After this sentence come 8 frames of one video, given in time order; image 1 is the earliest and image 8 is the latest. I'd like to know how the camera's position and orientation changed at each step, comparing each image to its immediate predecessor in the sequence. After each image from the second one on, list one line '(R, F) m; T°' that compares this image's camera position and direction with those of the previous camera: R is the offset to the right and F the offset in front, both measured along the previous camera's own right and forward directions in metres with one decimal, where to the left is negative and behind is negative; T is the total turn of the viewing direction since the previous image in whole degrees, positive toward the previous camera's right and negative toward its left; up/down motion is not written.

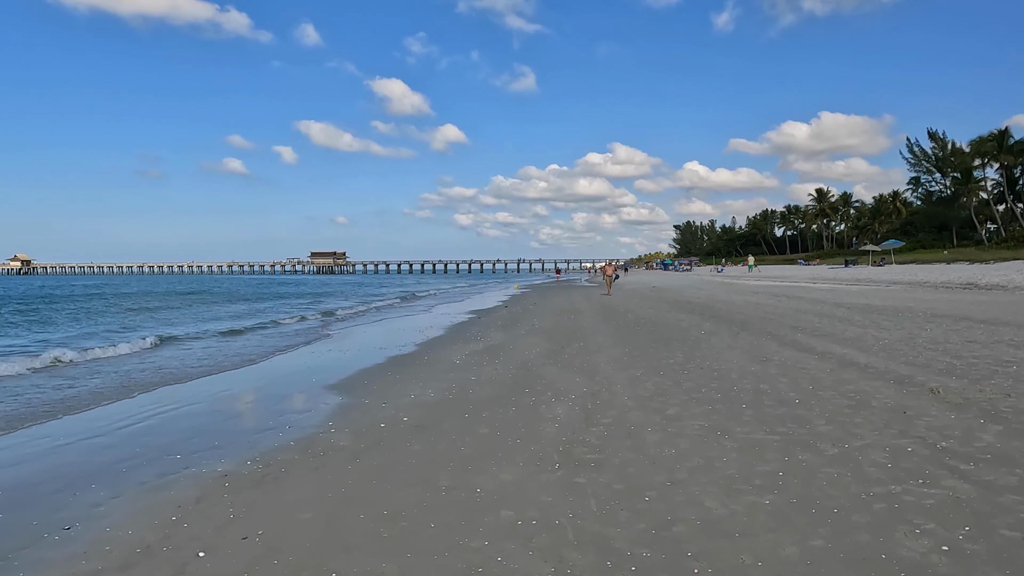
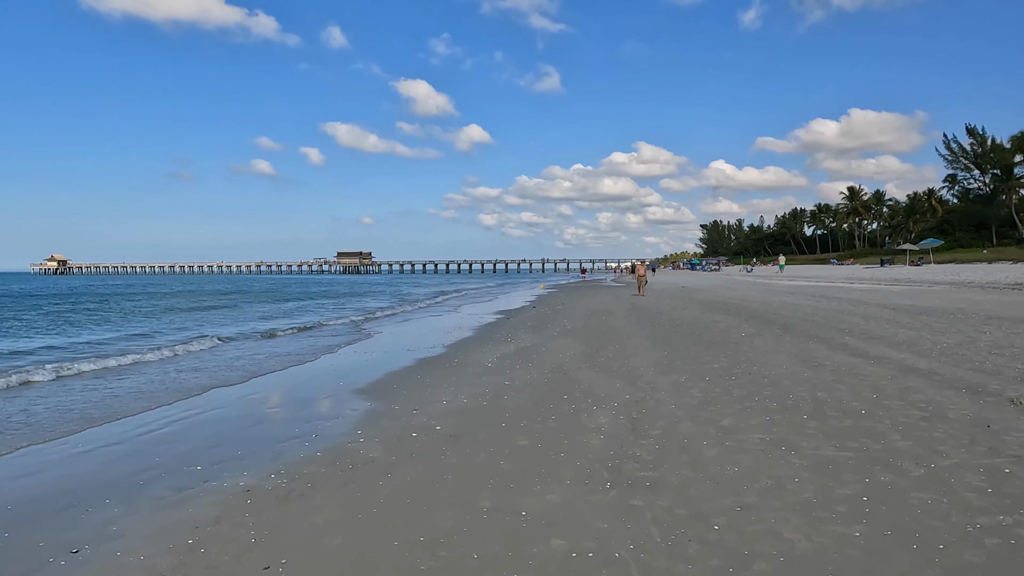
(-0.1, +0.4) m; -2°
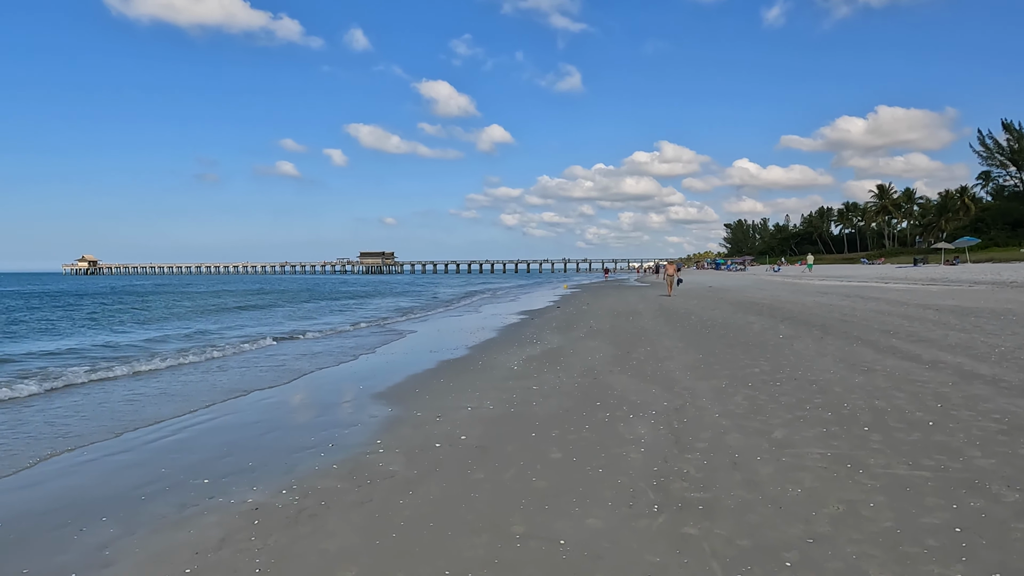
(-0.1, +0.4) m; -2°
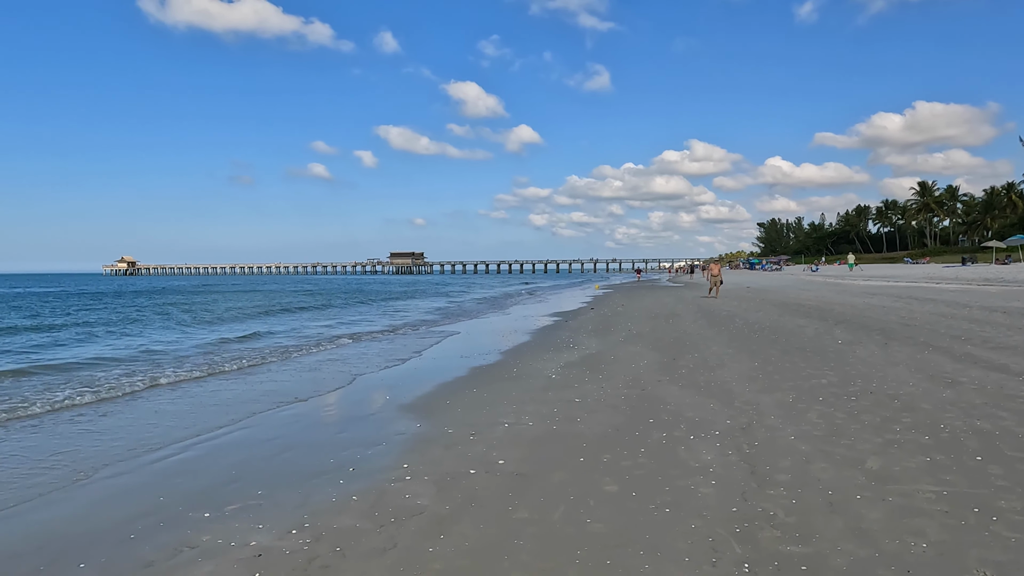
(-0.1, +0.7) m; -2°
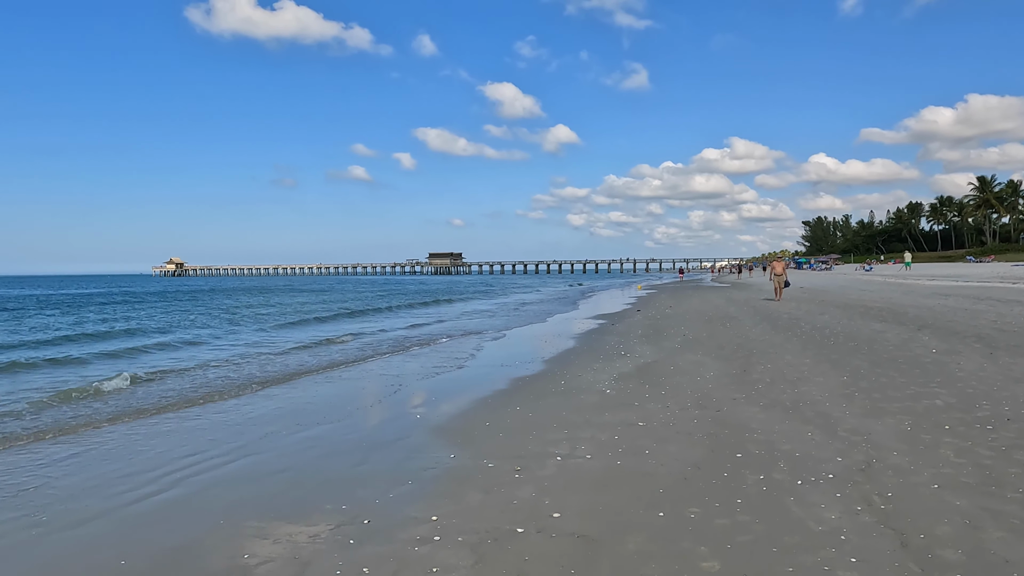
(-0.1, +1.1) m; -3°
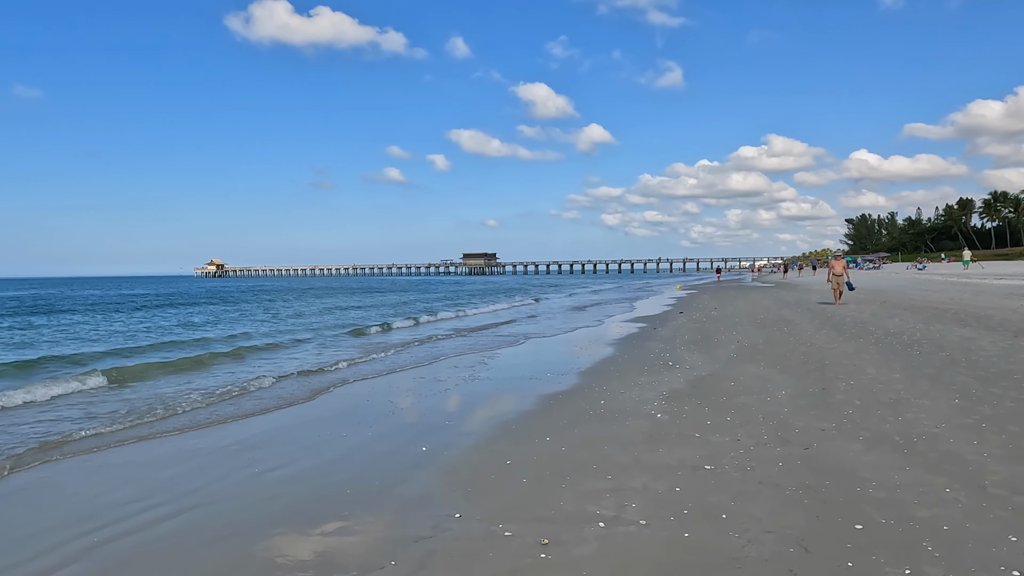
(0.0, +1.3) m; -3°
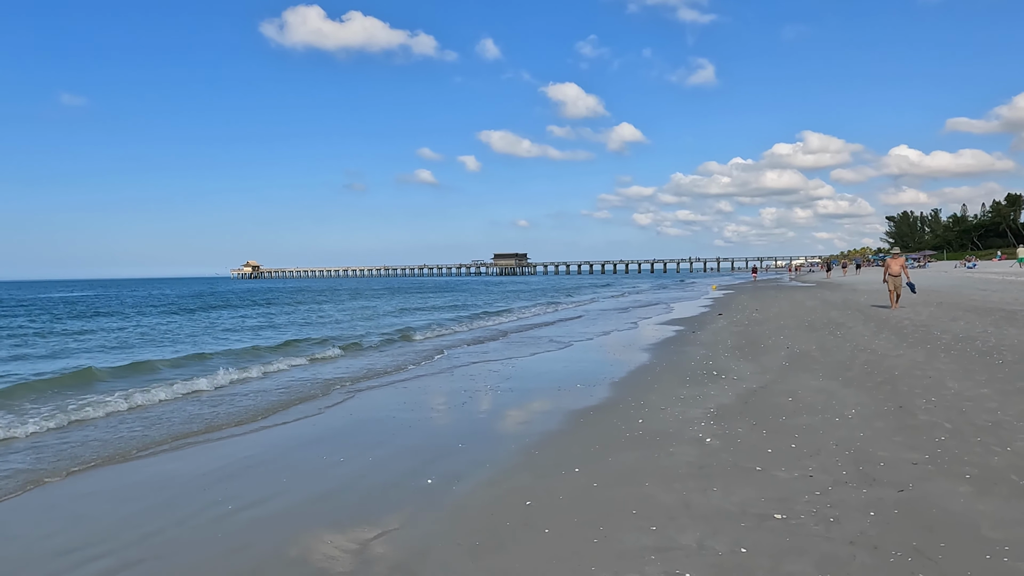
(+0.1, +0.9) m; -3°
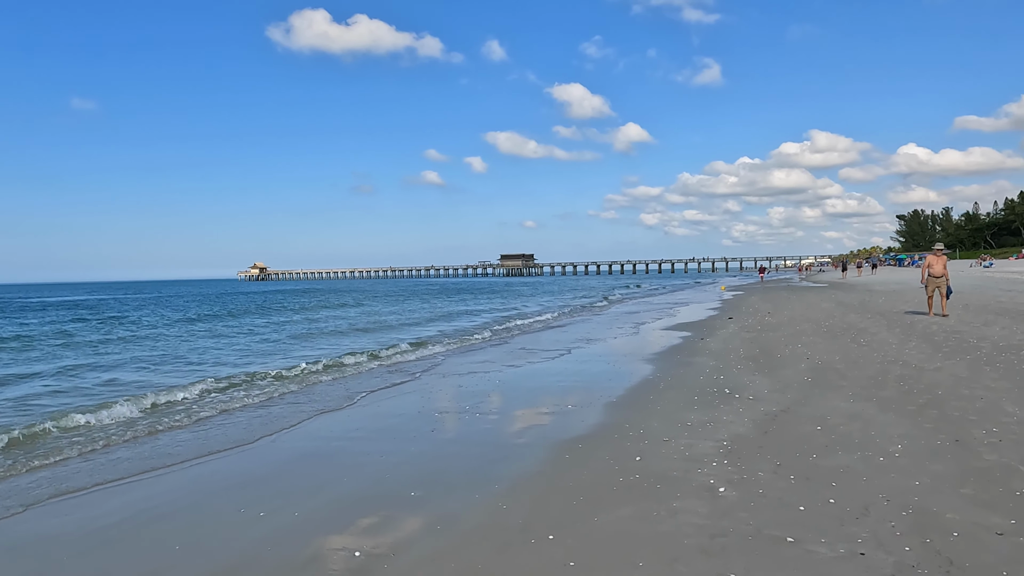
(+0.3, +1.1) m; -1°
